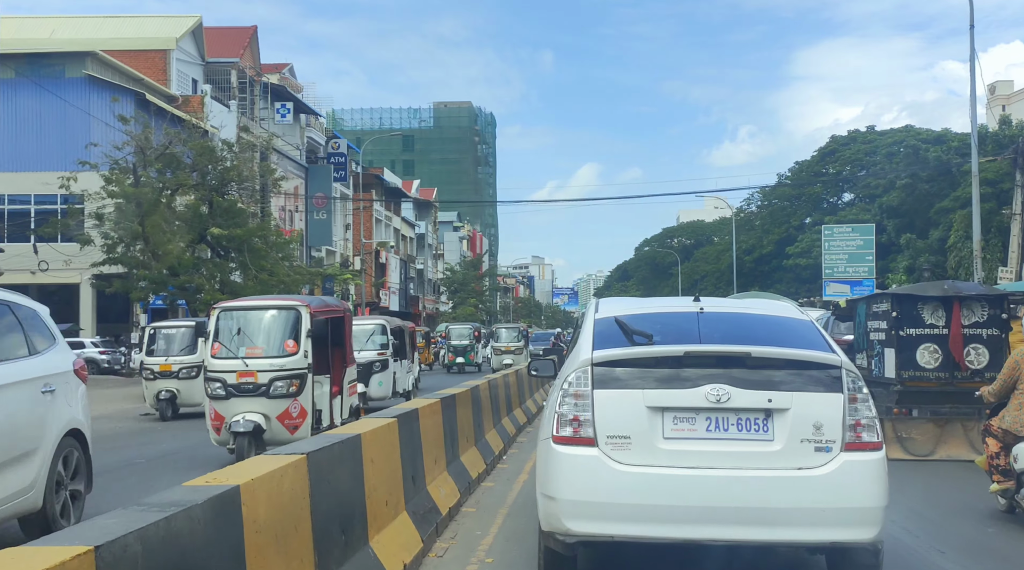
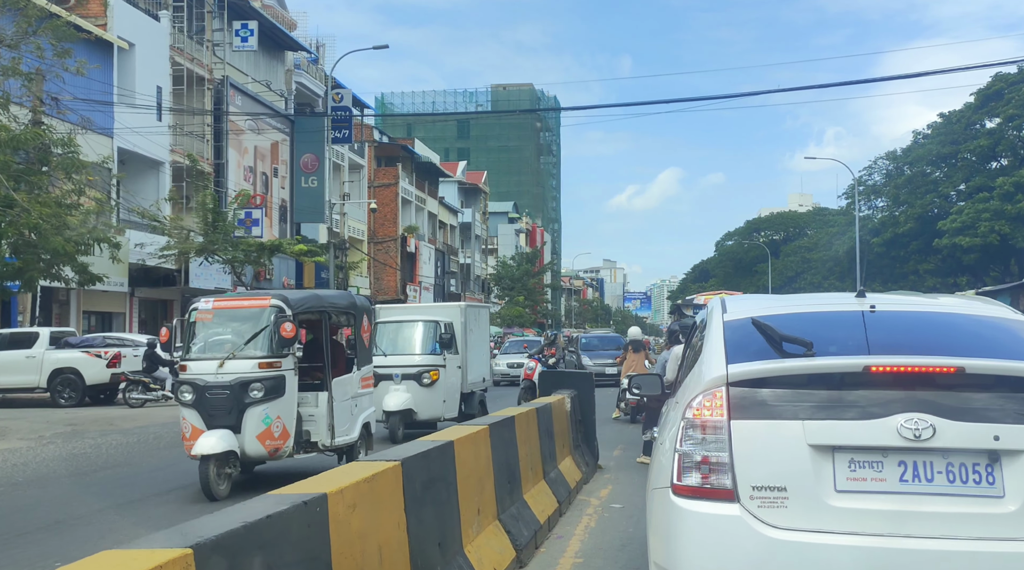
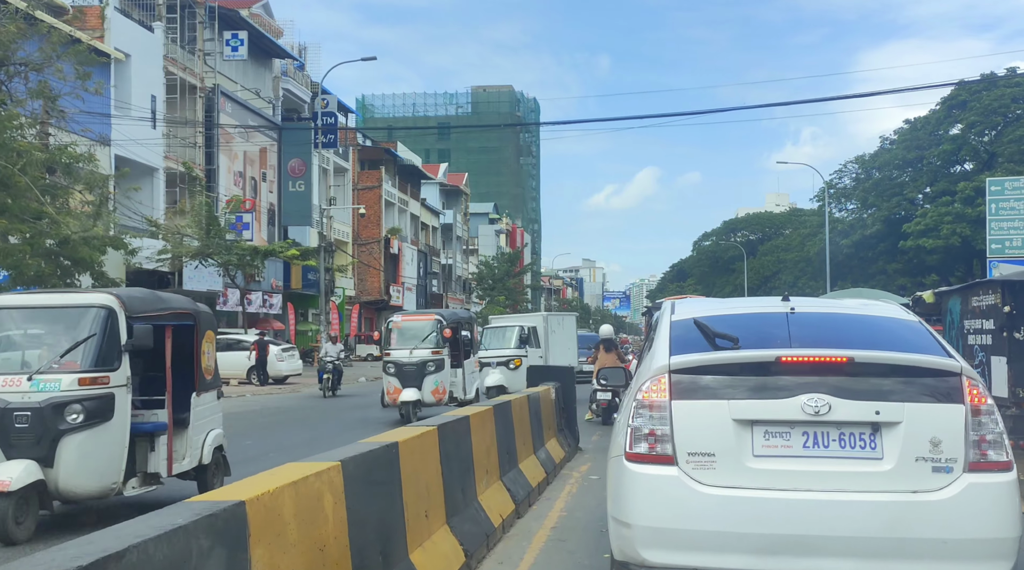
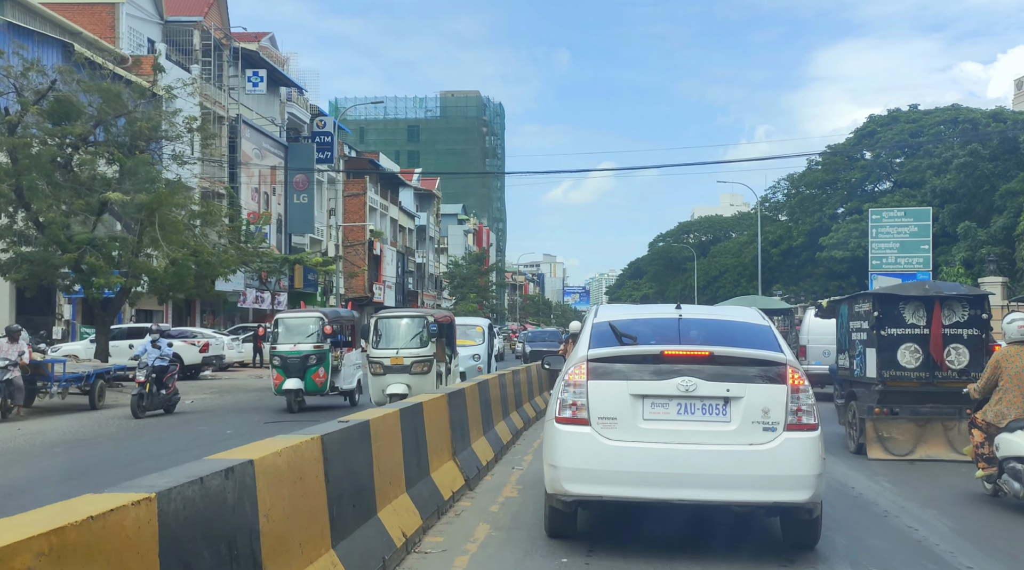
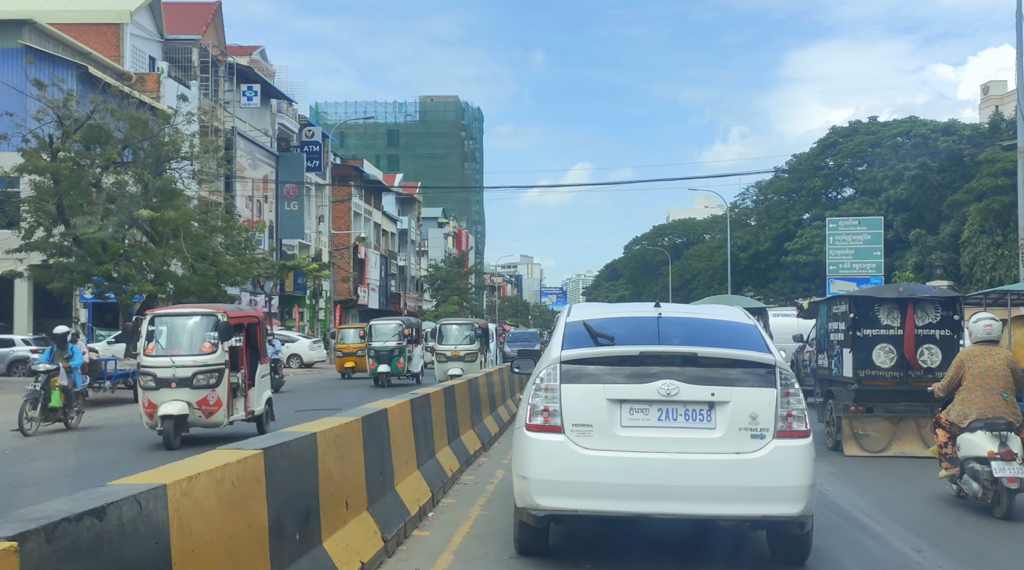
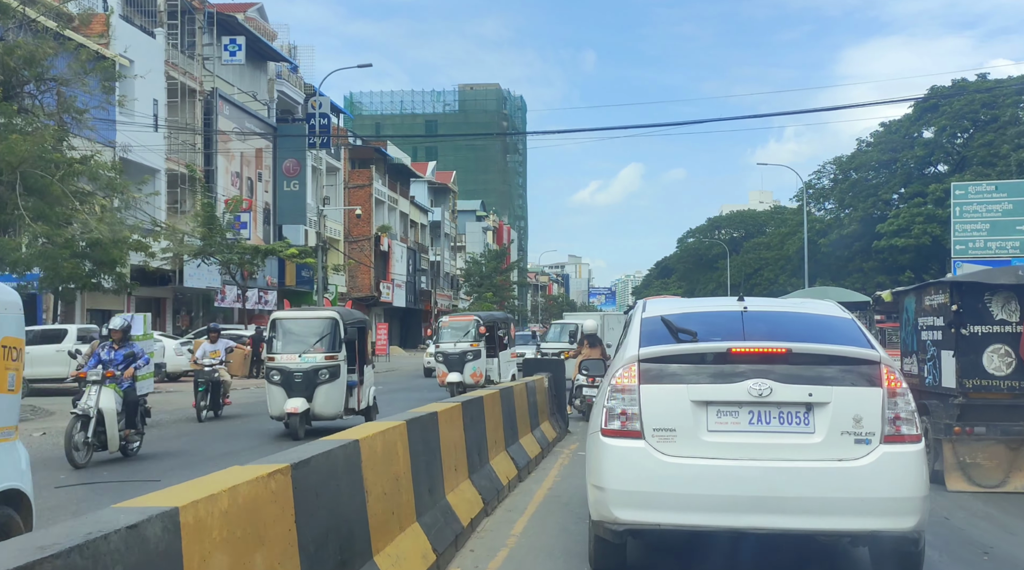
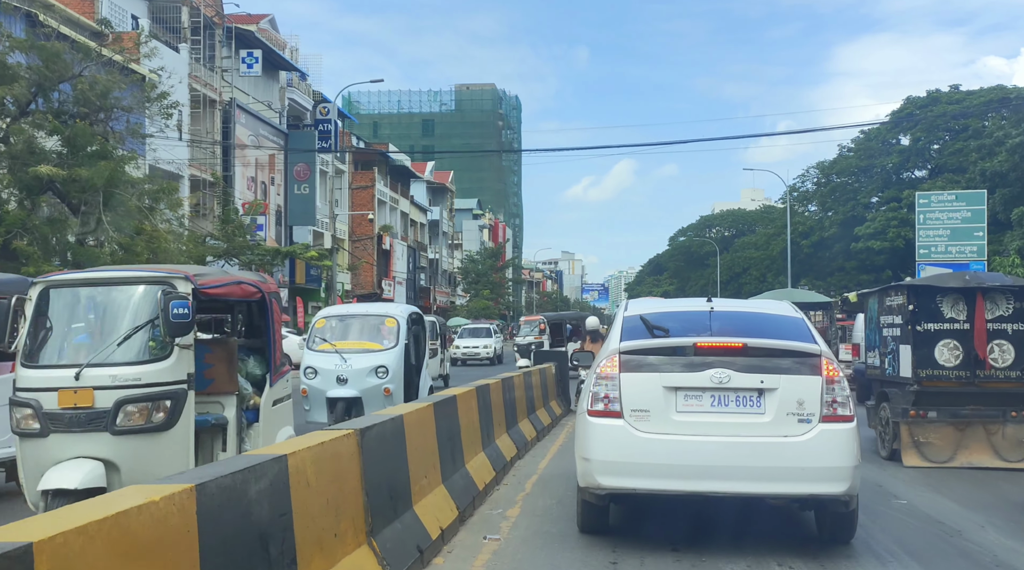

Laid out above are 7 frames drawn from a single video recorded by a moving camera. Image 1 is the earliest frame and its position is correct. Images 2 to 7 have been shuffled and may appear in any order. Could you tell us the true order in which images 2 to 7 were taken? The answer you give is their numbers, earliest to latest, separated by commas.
5, 4, 7, 6, 3, 2
